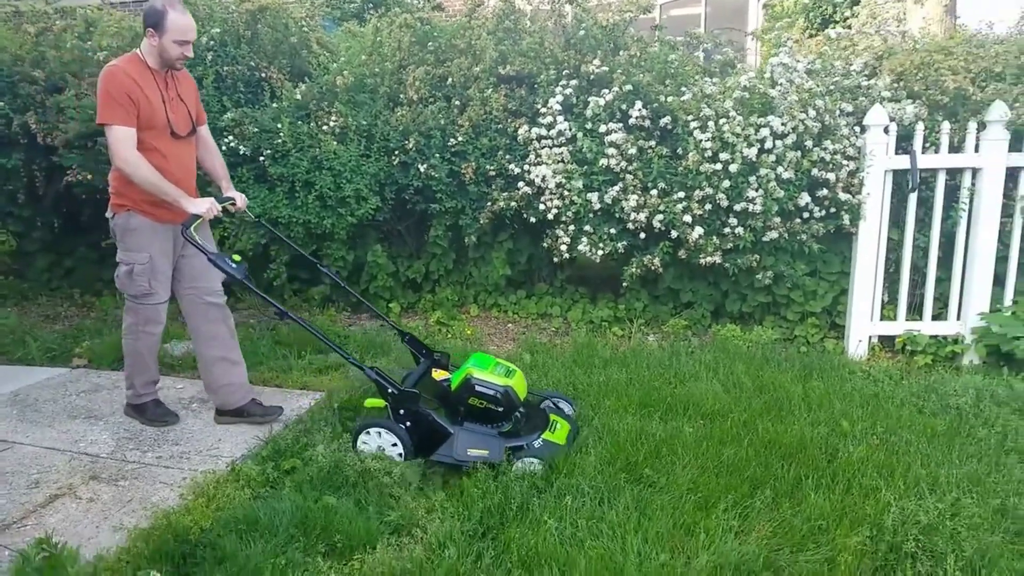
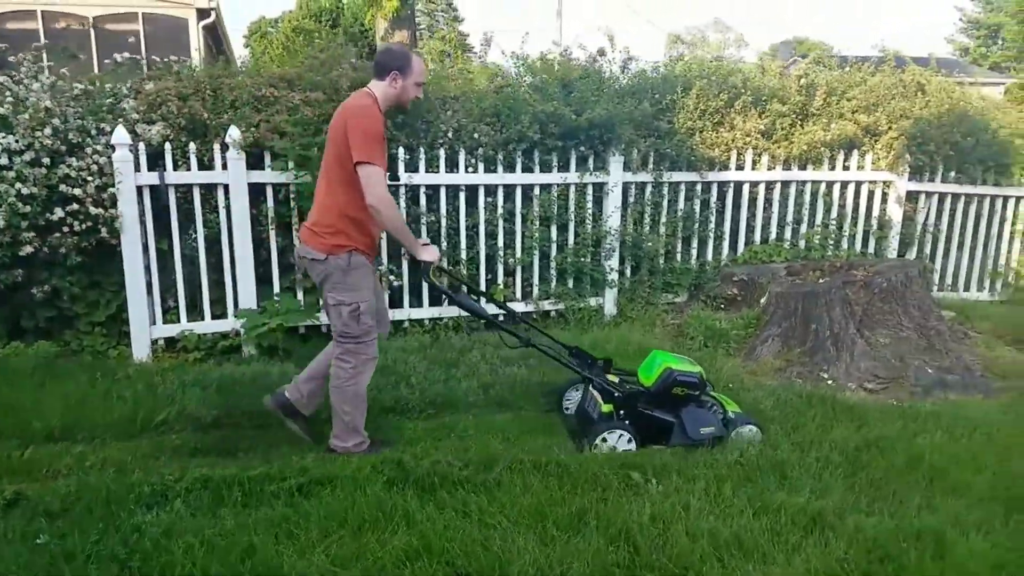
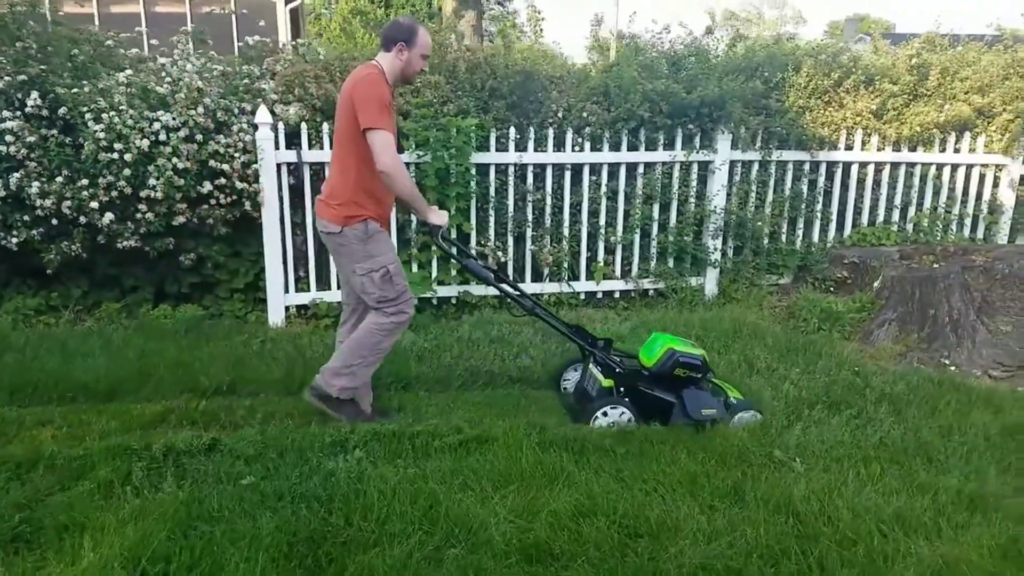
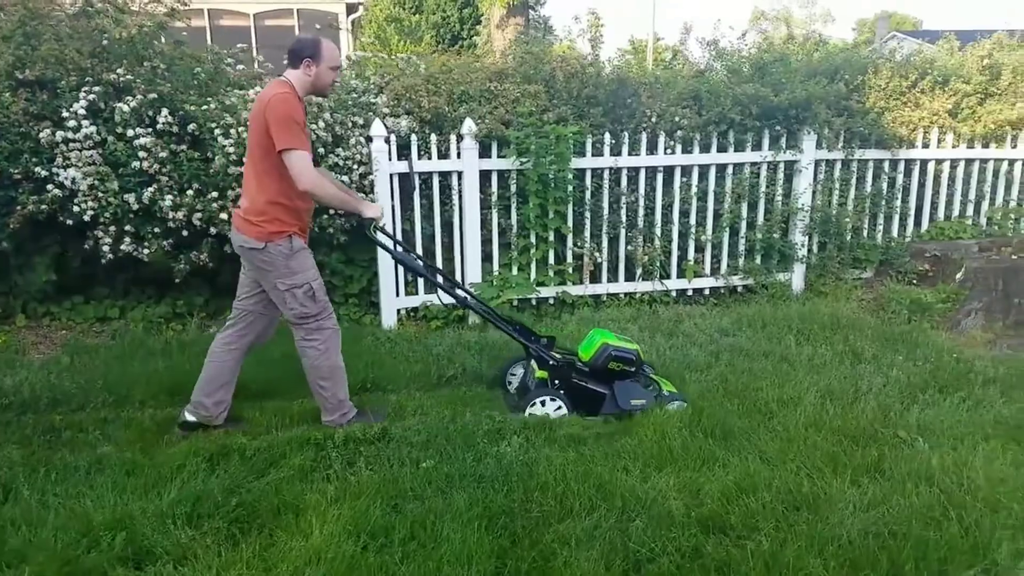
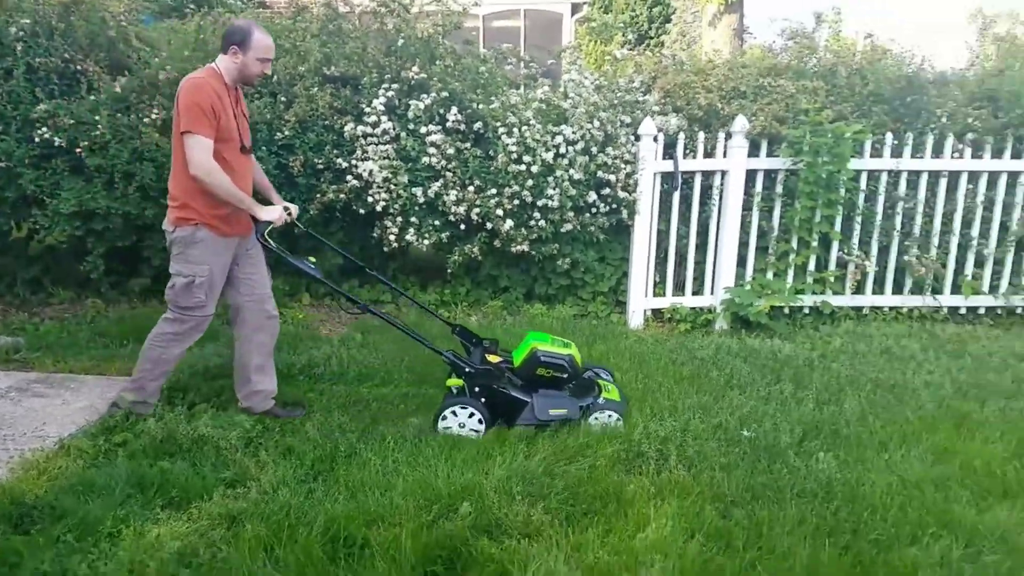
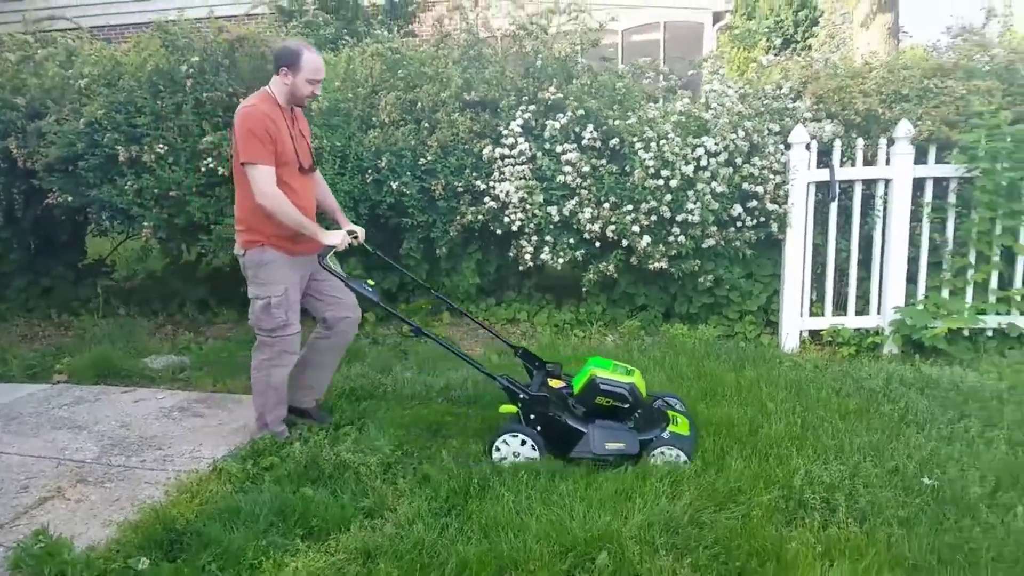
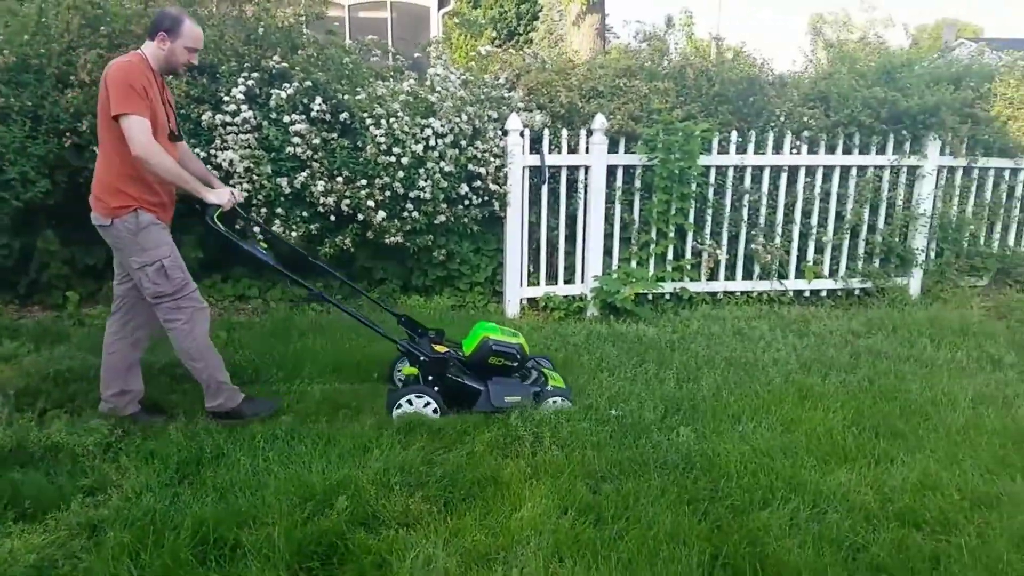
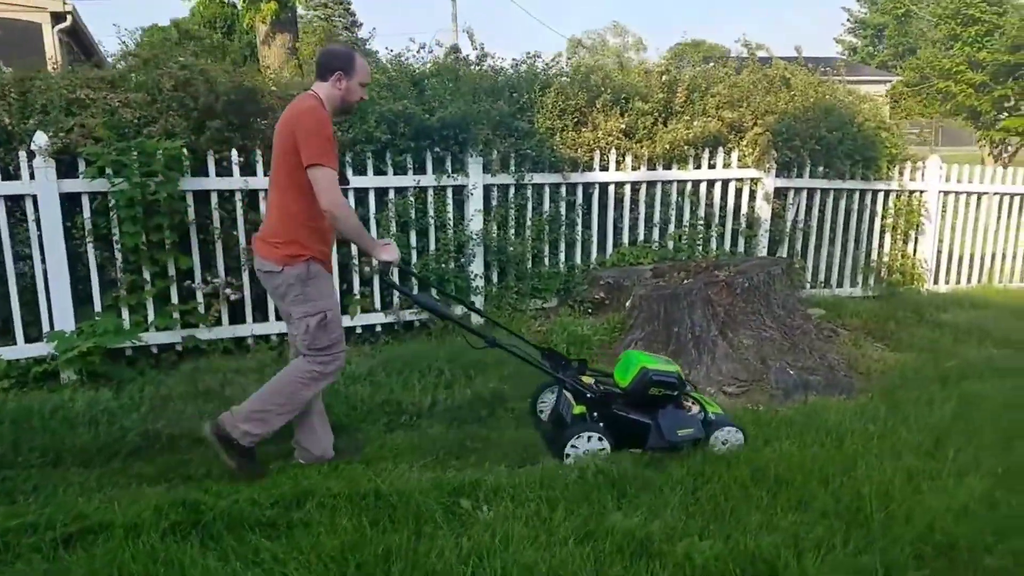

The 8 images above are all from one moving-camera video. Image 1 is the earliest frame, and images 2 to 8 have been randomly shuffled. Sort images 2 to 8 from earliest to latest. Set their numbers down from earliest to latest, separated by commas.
6, 5, 7, 4, 3, 2, 8
